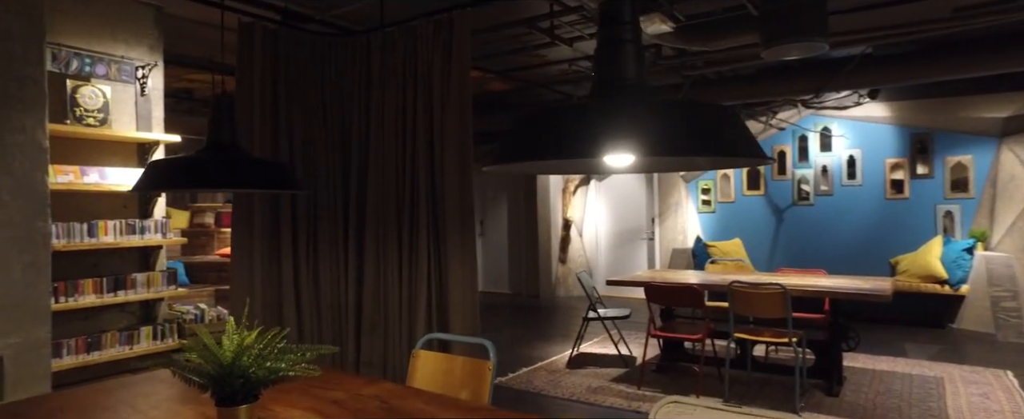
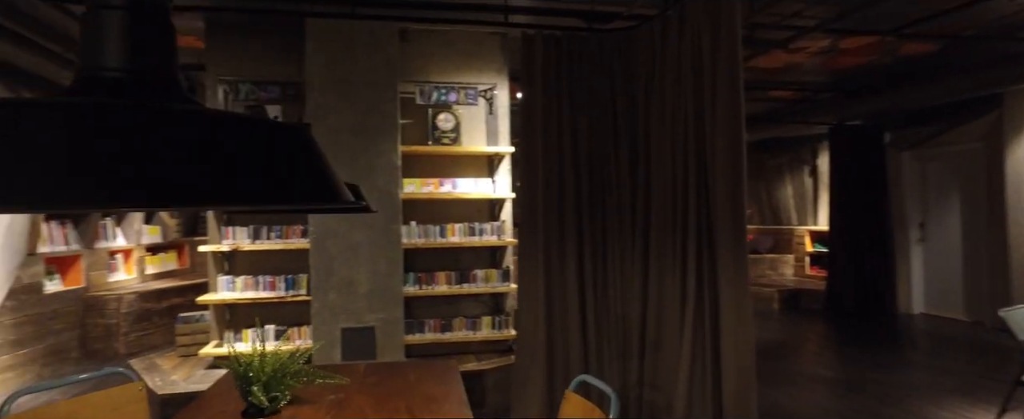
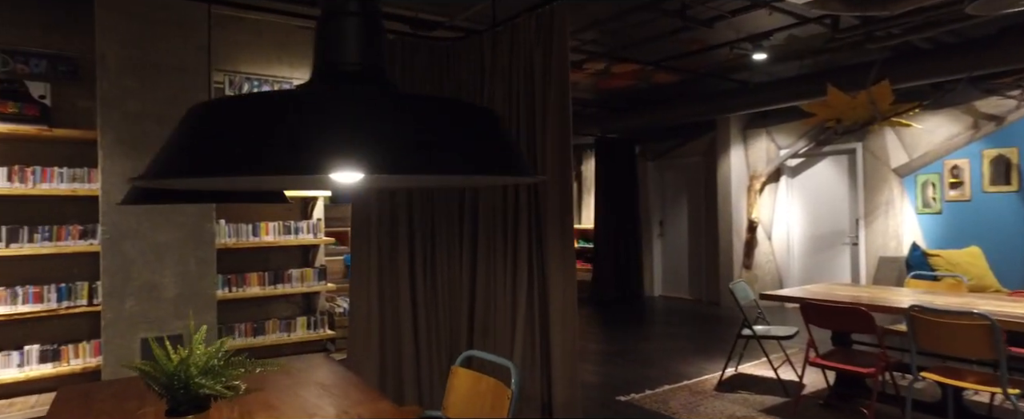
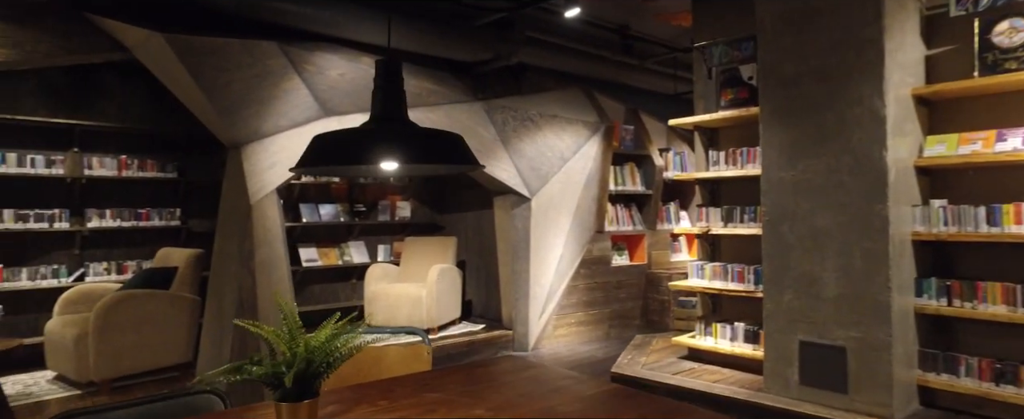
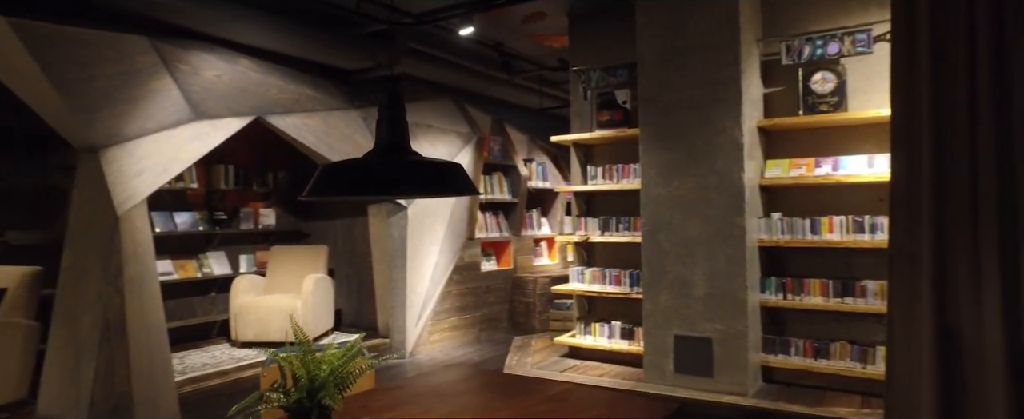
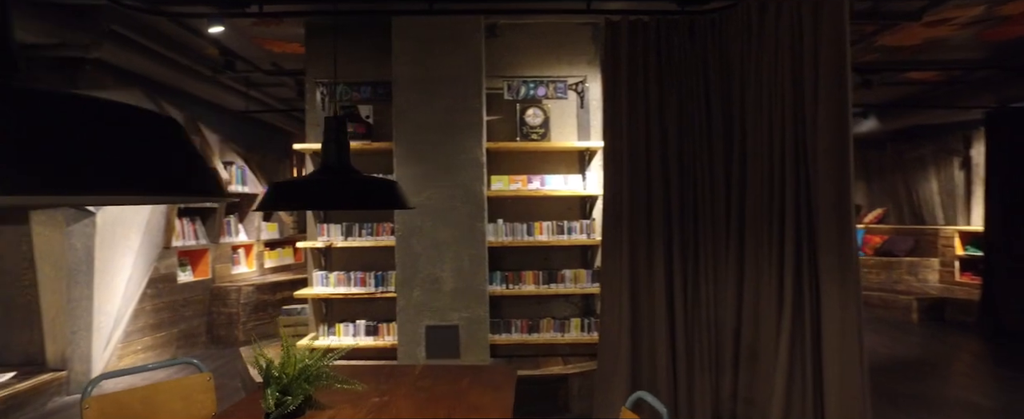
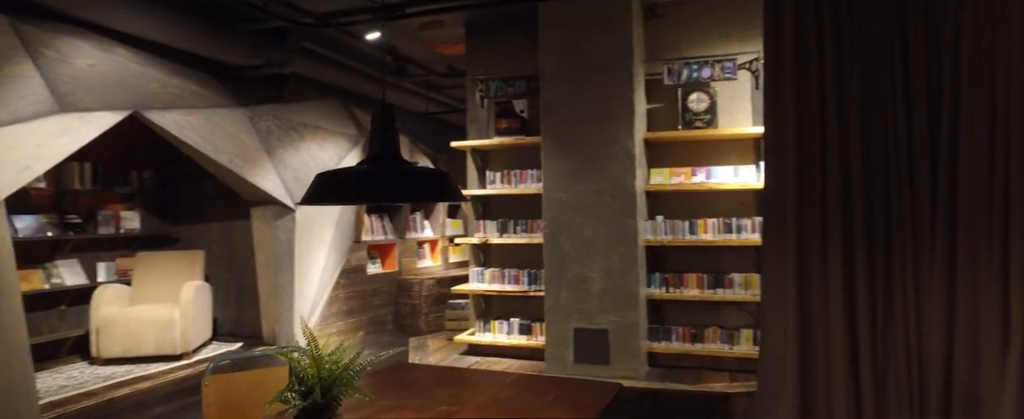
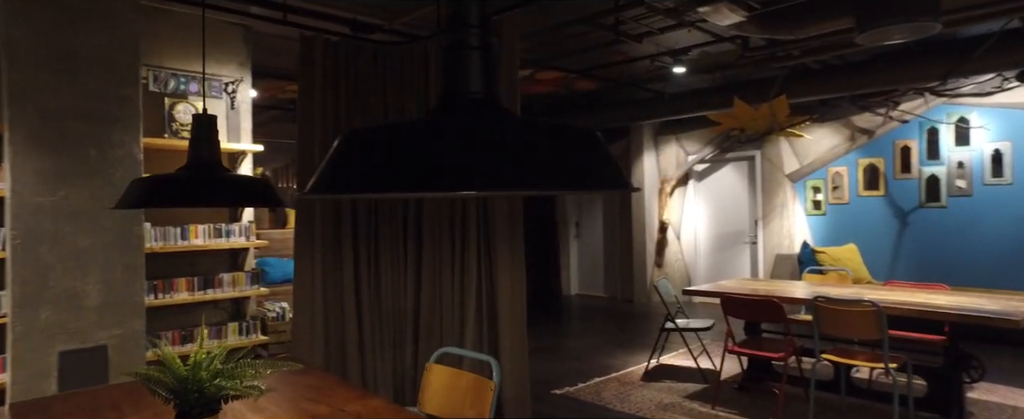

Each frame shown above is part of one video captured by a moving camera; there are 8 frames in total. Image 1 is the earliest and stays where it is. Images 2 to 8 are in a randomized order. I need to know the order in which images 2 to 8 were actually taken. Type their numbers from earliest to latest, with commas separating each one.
8, 3, 2, 6, 7, 5, 4
